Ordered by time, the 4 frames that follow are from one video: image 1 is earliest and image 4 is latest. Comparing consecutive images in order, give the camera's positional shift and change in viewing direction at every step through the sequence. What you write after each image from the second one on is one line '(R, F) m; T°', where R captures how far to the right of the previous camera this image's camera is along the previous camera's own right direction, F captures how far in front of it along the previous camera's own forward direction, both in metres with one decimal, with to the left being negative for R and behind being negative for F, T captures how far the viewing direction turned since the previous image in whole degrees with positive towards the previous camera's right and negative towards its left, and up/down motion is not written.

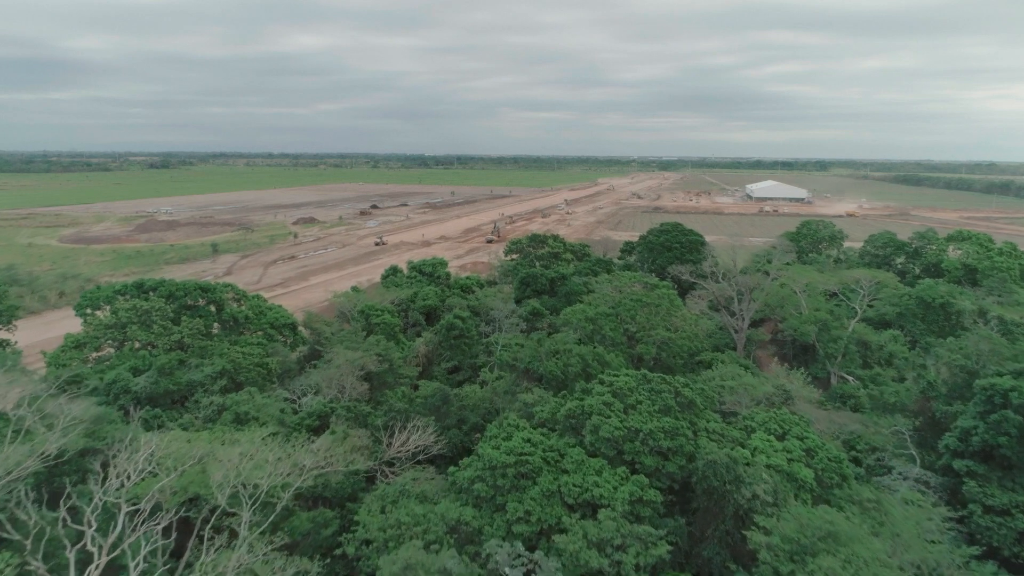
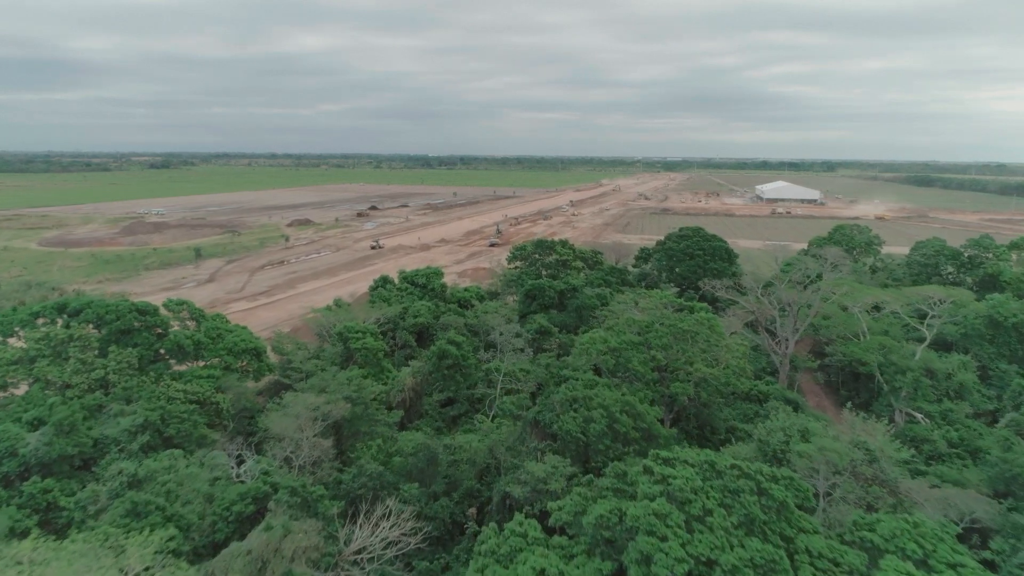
(0.0, +3.5) m; 0°
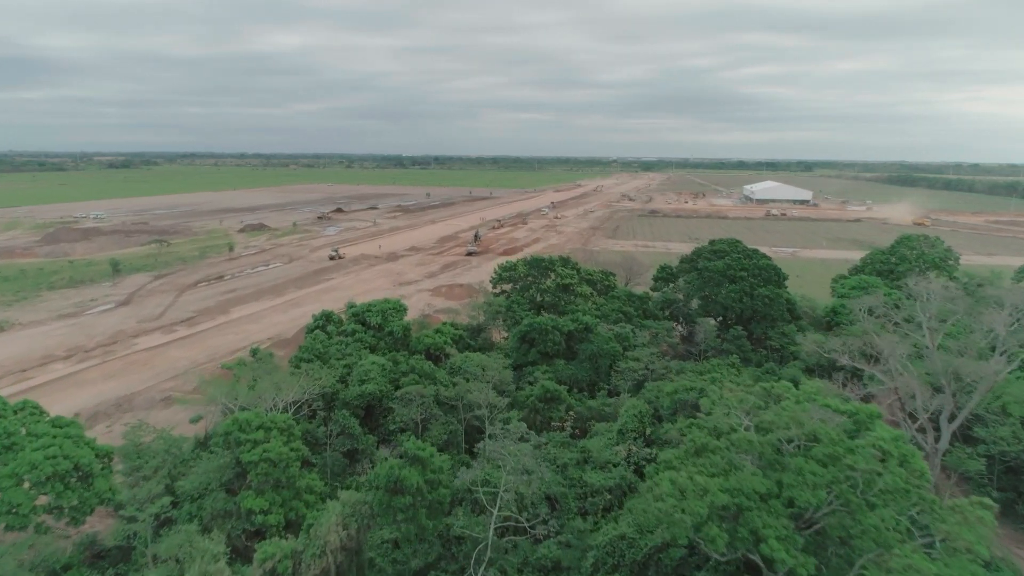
(-0.4, +7.7) m; +2°
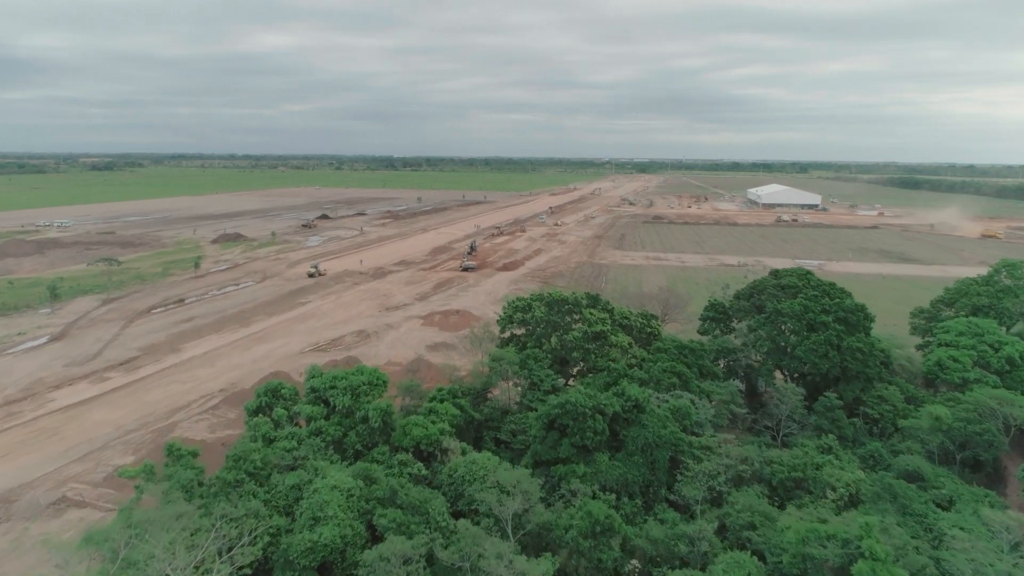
(-0.6, +5.6) m; +1°
